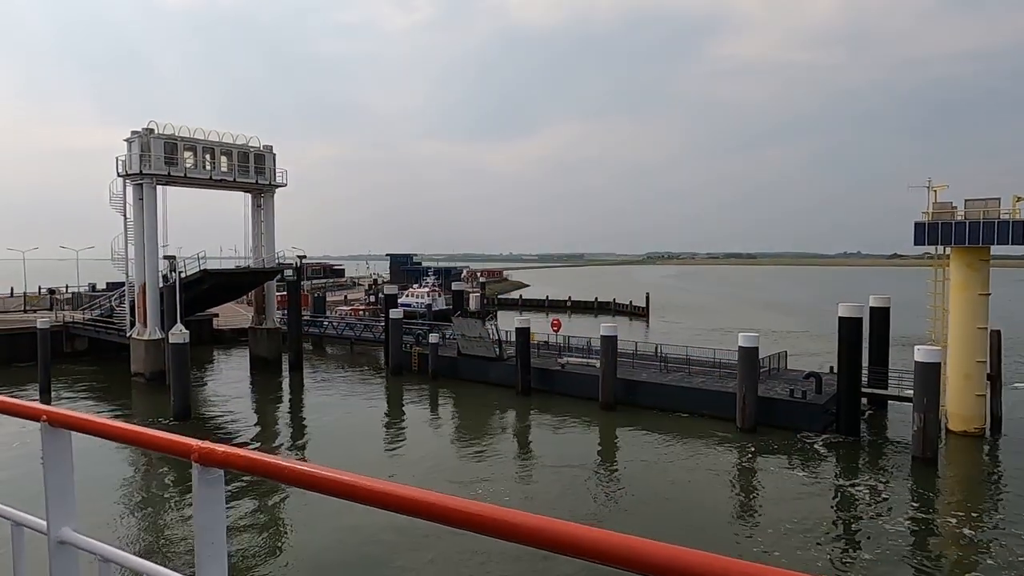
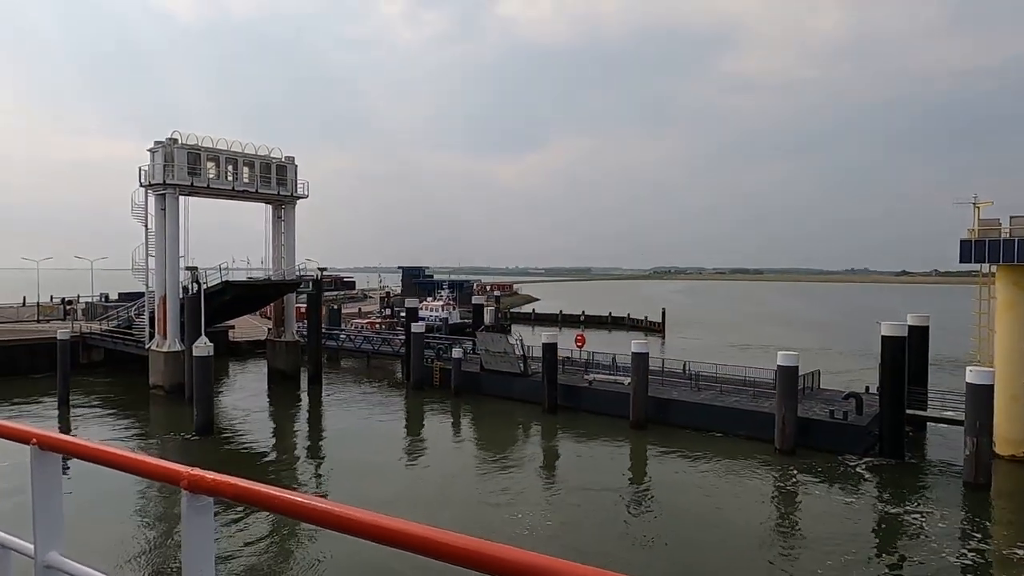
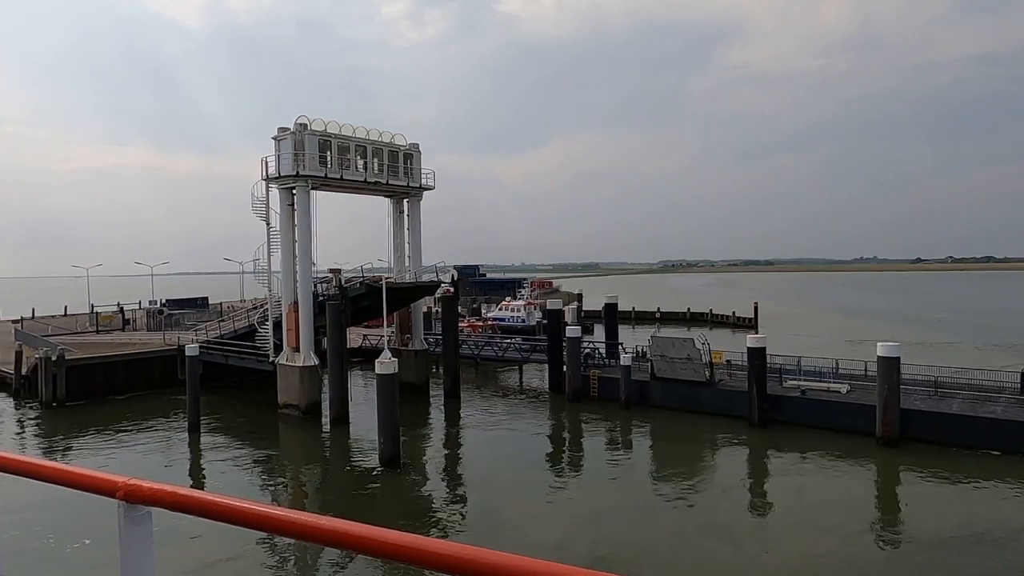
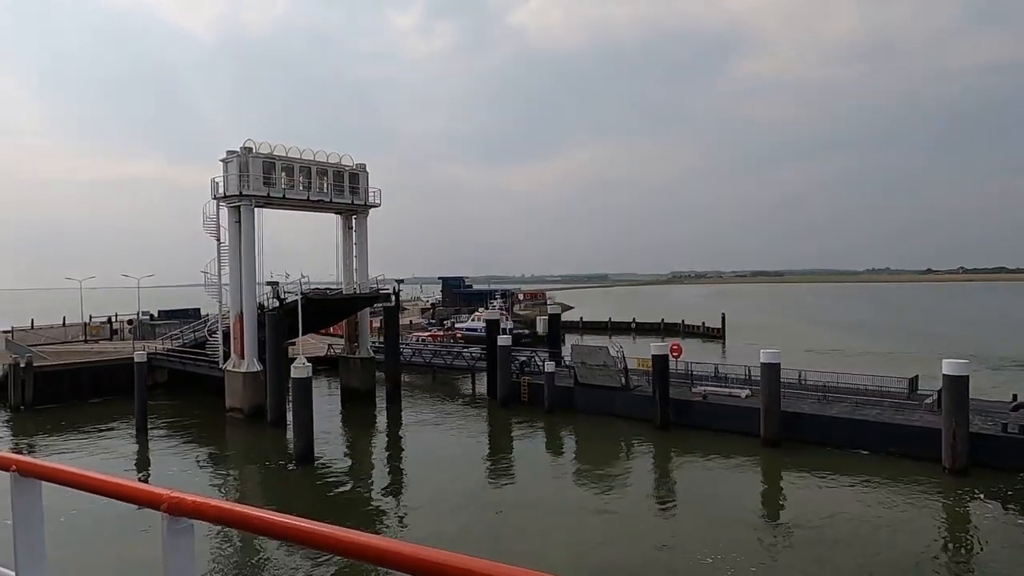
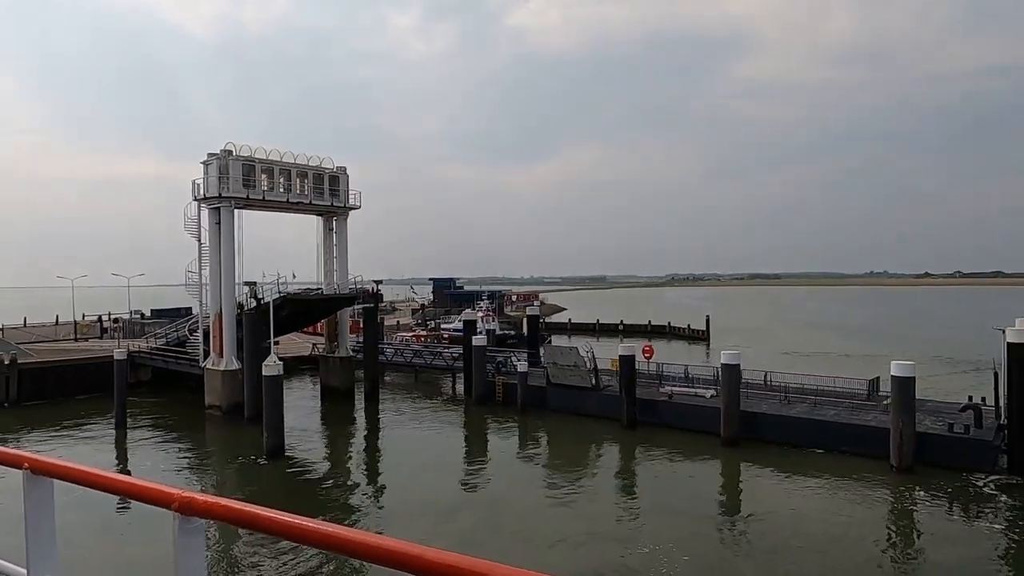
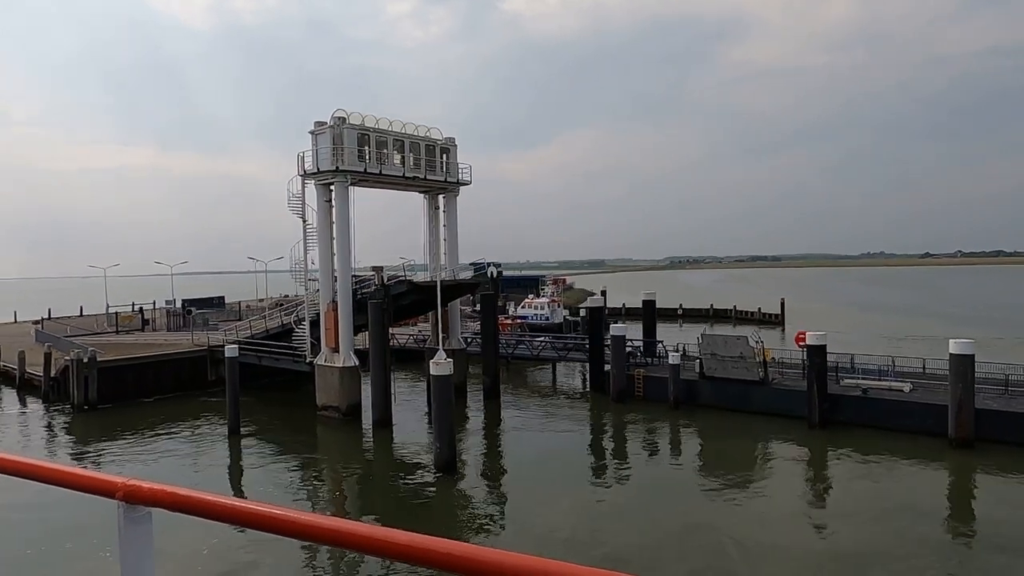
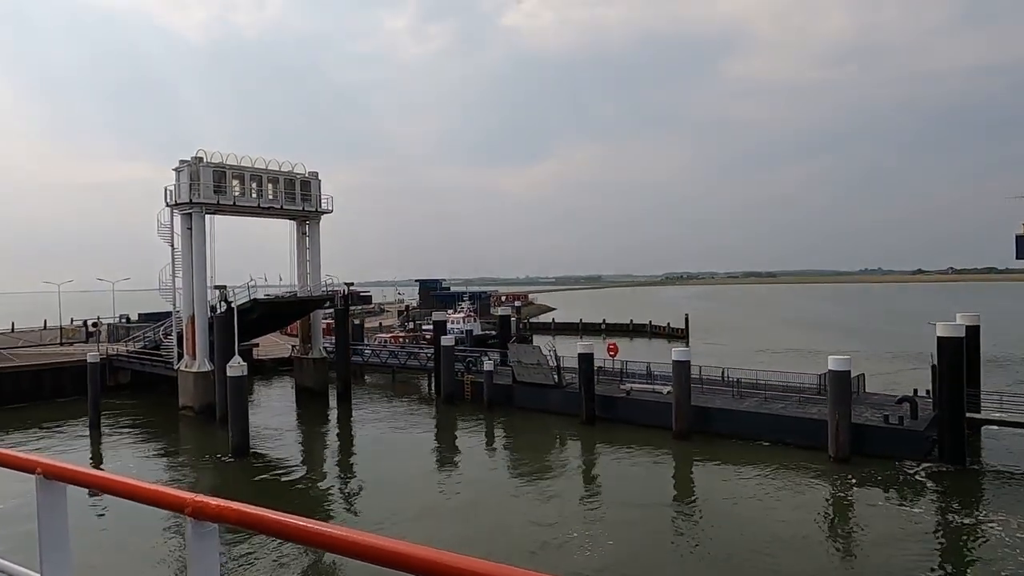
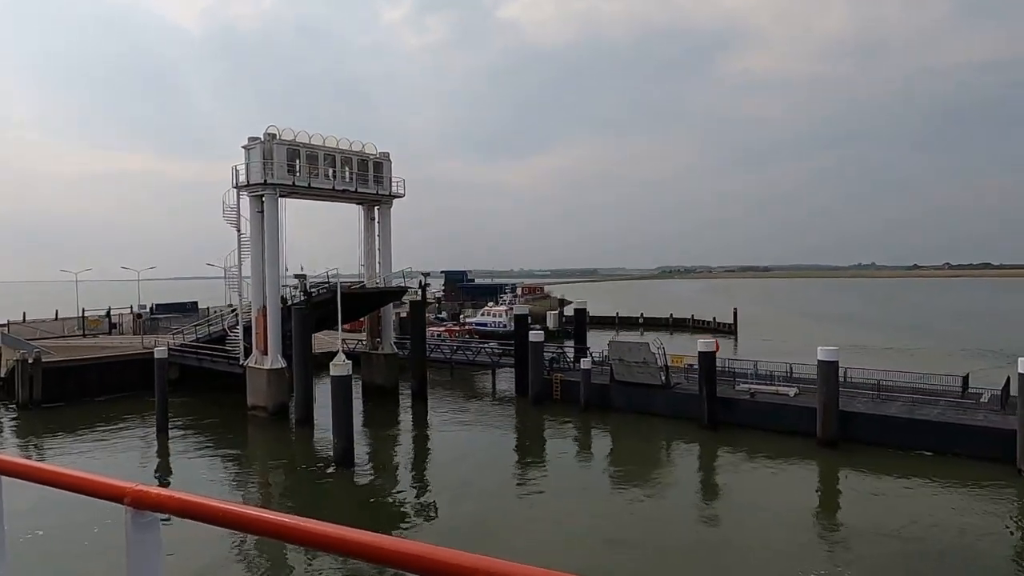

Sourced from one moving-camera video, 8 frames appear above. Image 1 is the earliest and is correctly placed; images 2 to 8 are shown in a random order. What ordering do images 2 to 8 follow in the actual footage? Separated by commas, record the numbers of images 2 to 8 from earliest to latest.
2, 7, 5, 4, 8, 3, 6
